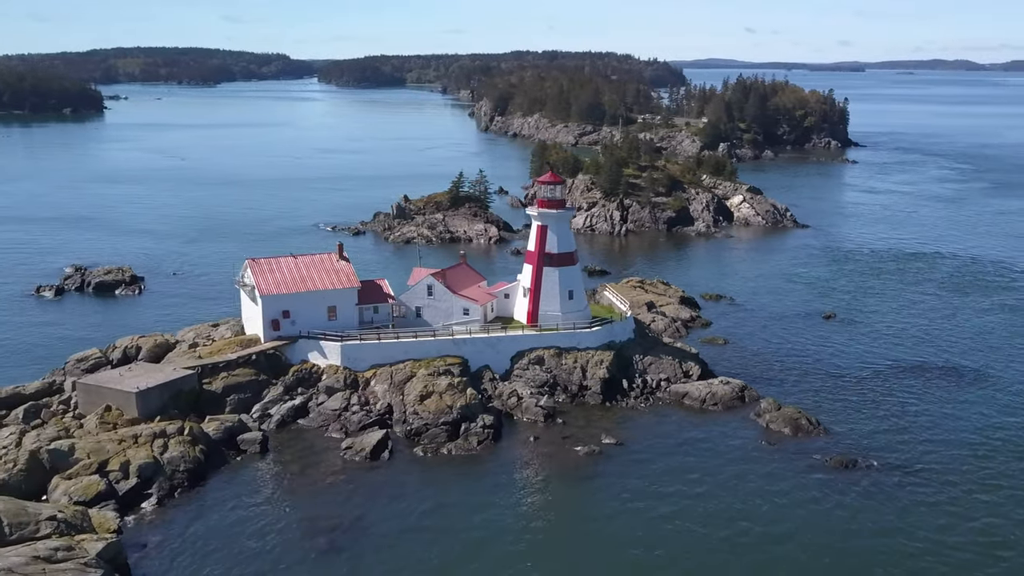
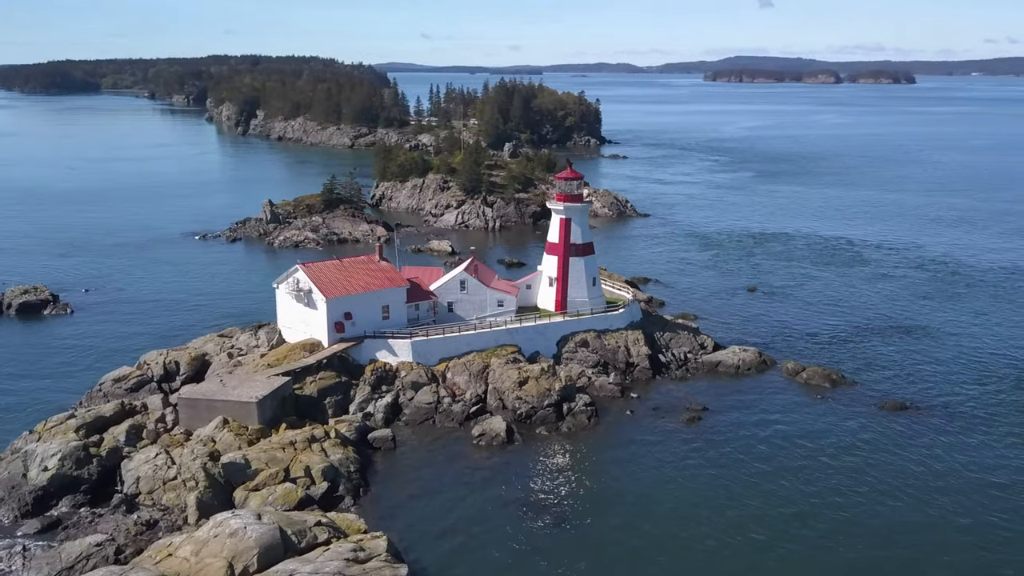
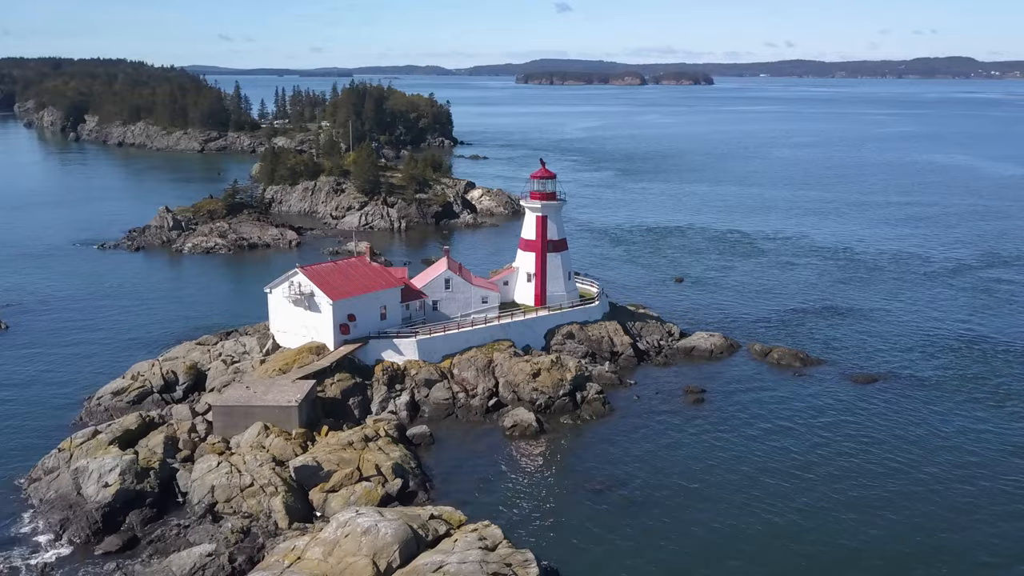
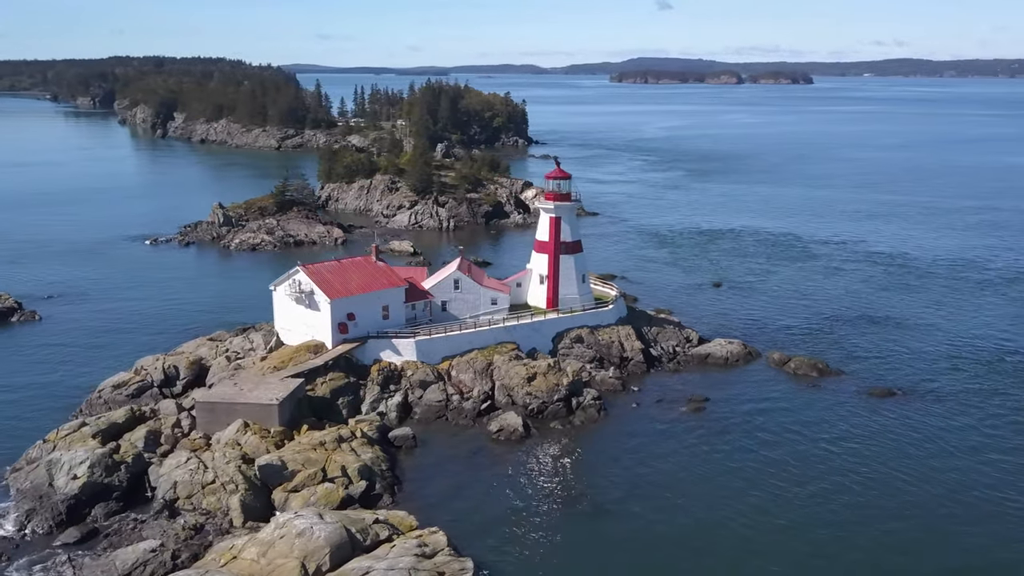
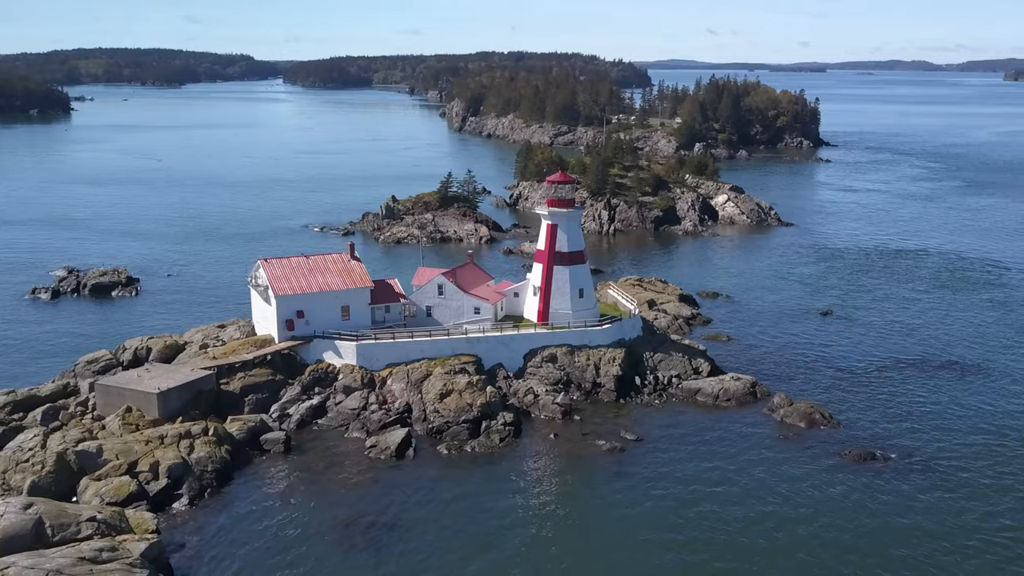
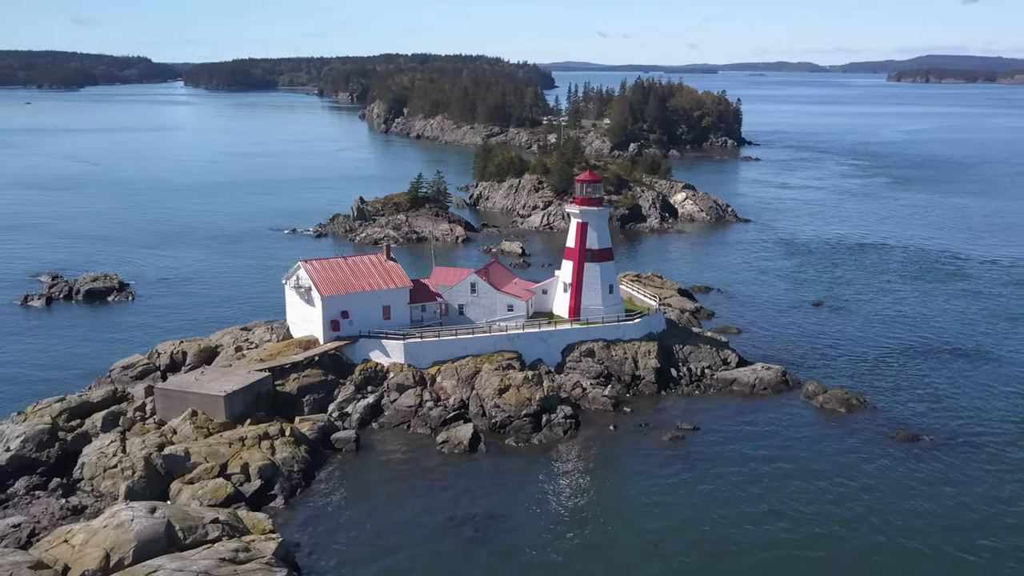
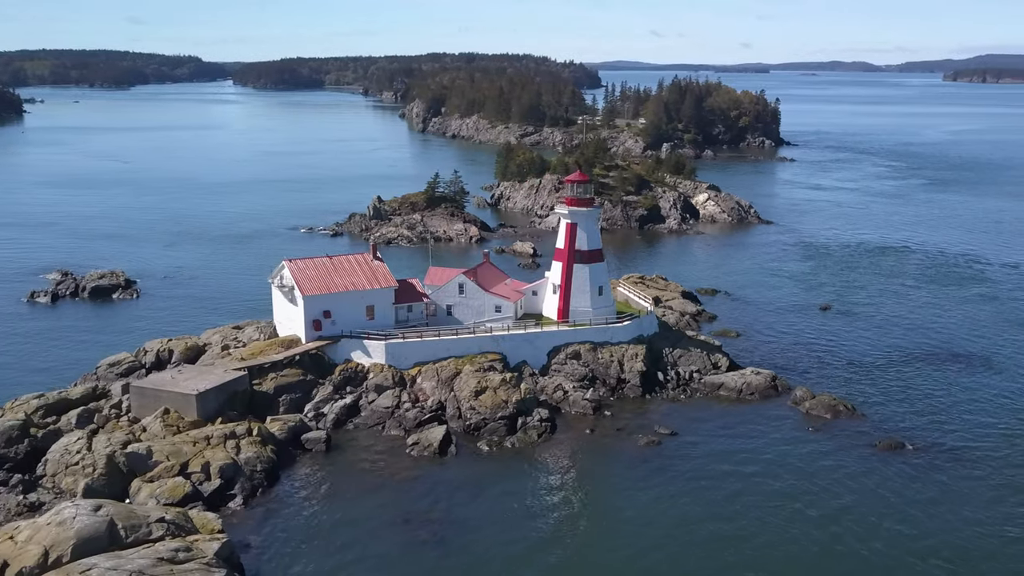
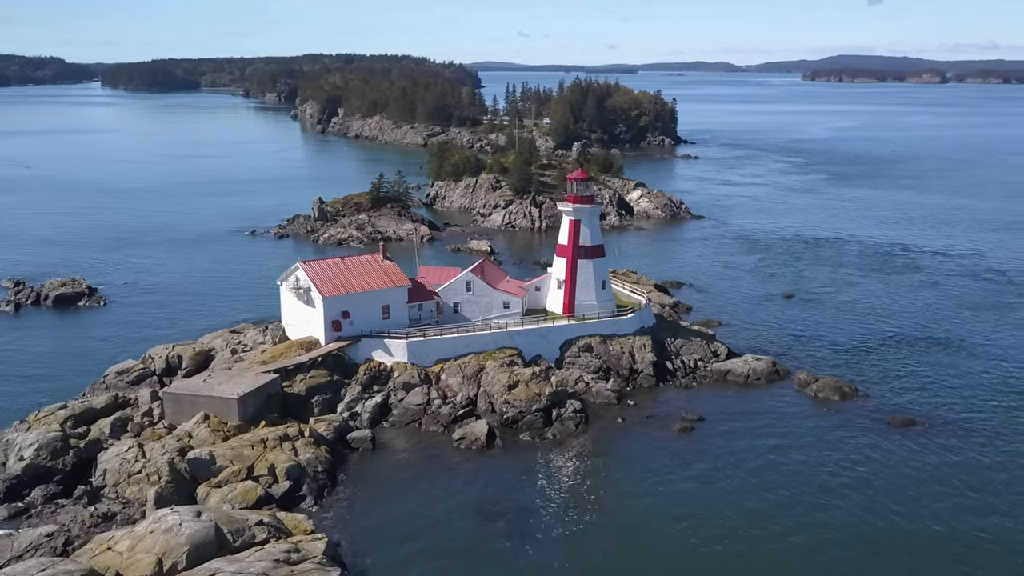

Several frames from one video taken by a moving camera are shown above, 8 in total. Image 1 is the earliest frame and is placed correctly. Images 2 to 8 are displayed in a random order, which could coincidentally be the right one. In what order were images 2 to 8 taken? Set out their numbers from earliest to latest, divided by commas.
5, 7, 6, 8, 2, 4, 3
